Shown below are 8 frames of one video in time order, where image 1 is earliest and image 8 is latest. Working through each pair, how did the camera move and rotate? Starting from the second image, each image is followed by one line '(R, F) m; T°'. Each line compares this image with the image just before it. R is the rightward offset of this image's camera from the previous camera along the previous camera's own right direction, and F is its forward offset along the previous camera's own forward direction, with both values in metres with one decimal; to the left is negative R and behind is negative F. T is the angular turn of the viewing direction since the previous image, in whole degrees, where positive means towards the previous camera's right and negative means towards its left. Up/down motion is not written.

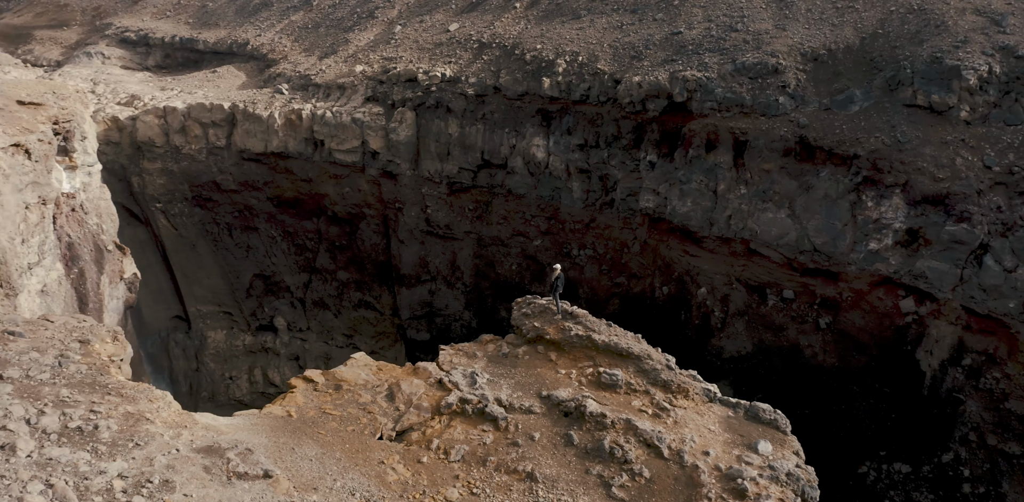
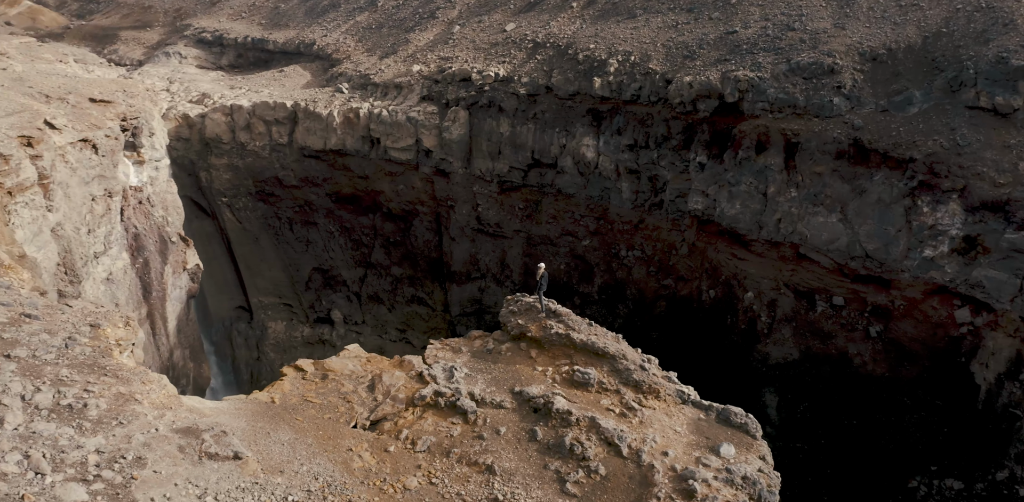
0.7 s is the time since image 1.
(+0.3, 0.0) m; -4°
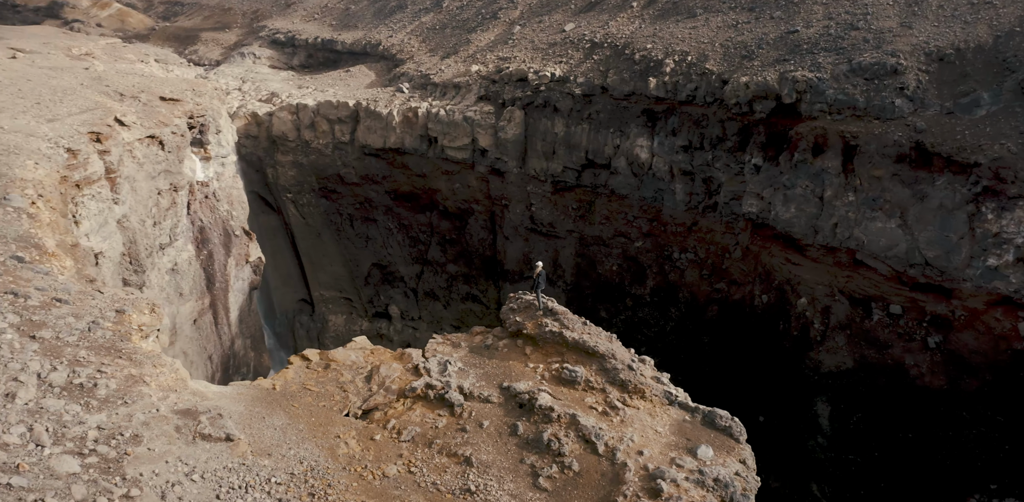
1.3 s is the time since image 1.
(+0.2, 0.0) m; -5°
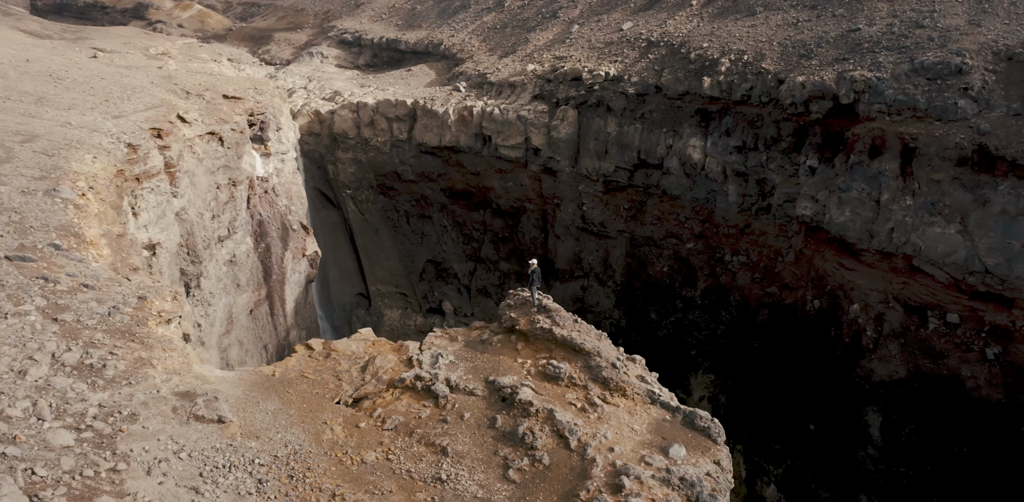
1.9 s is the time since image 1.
(+0.2, 0.0) m; -4°
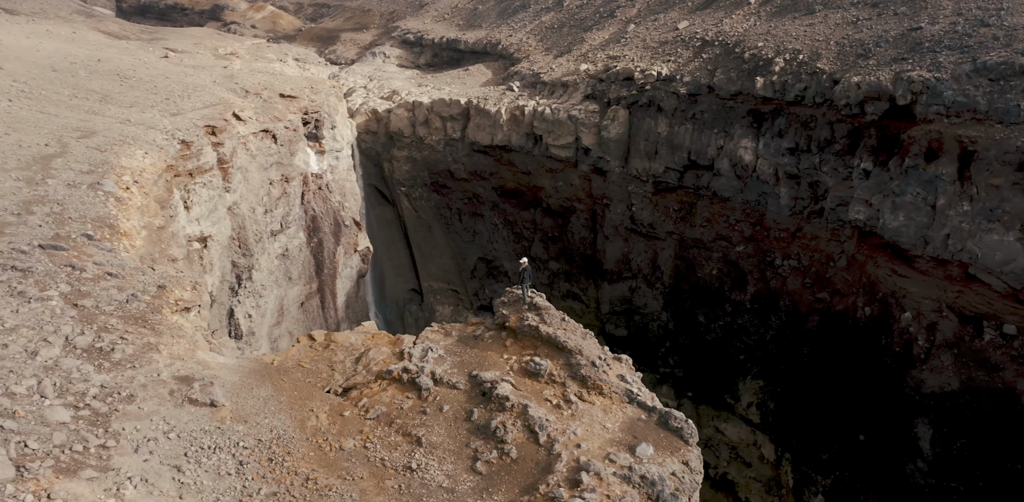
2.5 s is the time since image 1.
(+0.2, 0.0) m; -4°
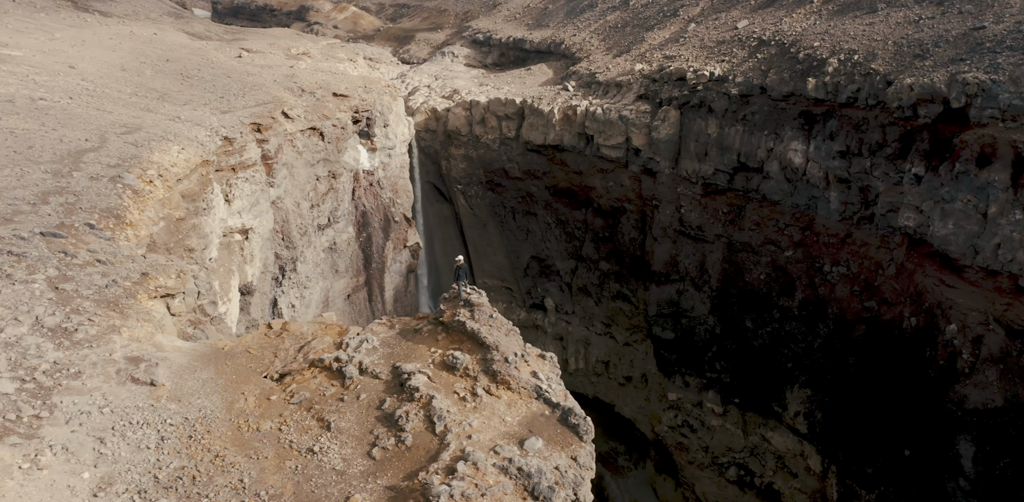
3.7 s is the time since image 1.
(+0.5, -0.1) m; -4°
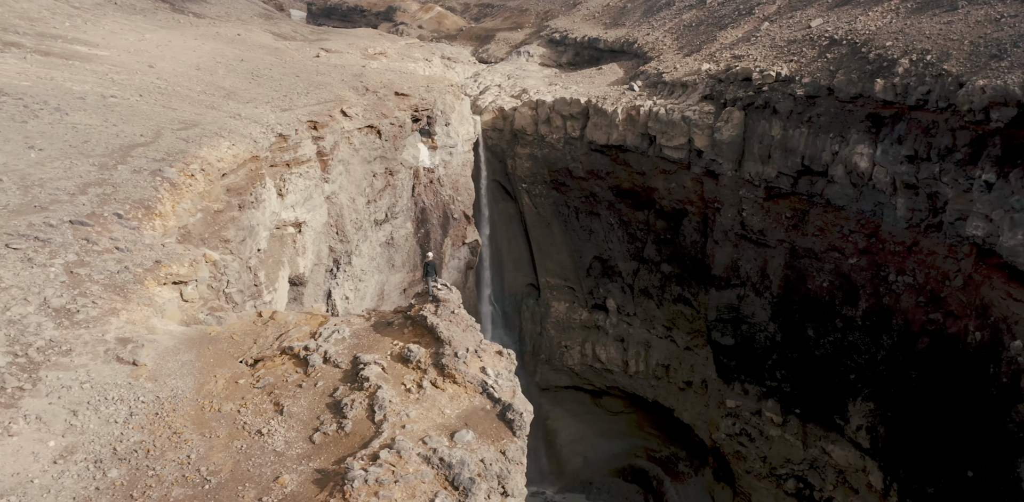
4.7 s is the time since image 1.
(+0.4, -0.1) m; -5°
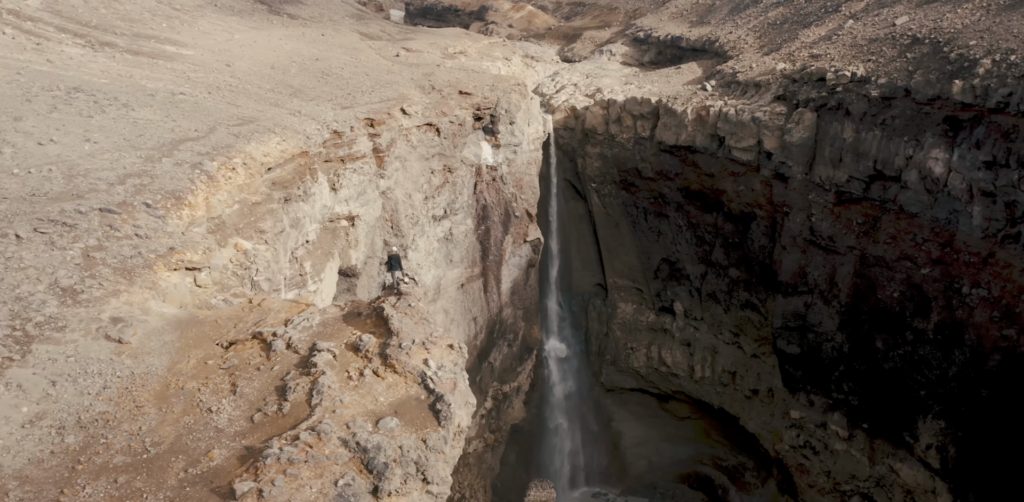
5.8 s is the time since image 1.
(+0.5, -0.1) m; -5°
